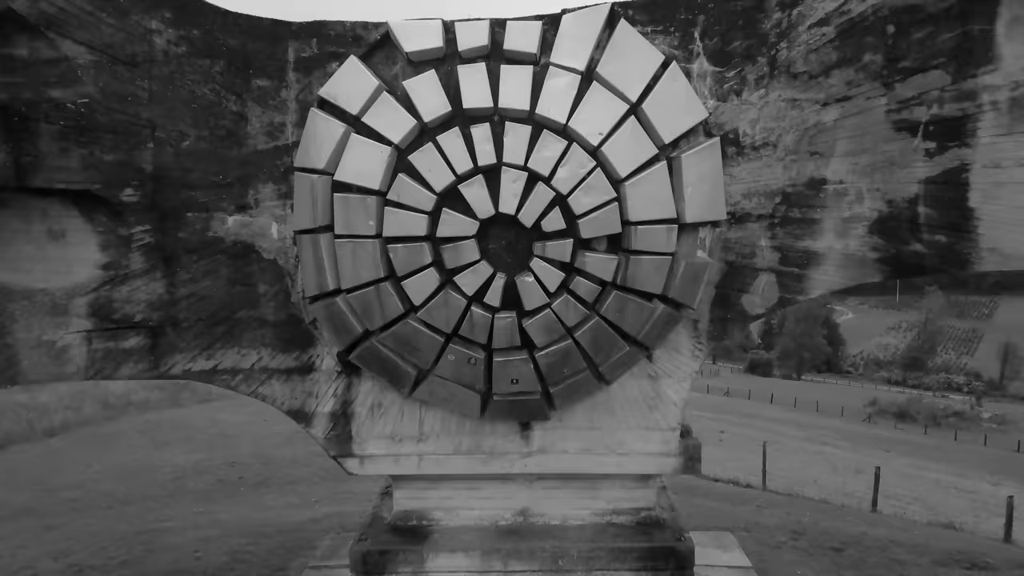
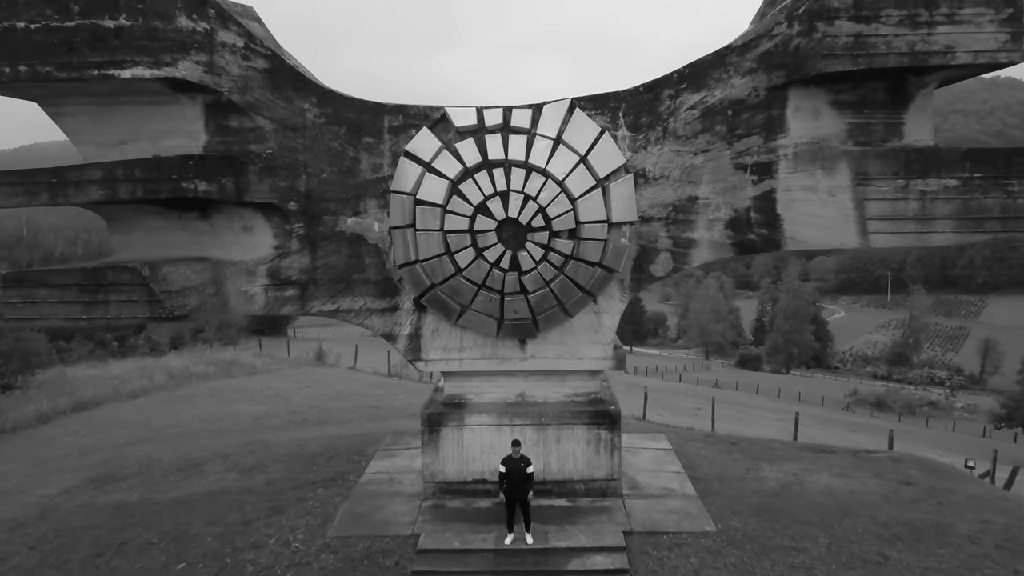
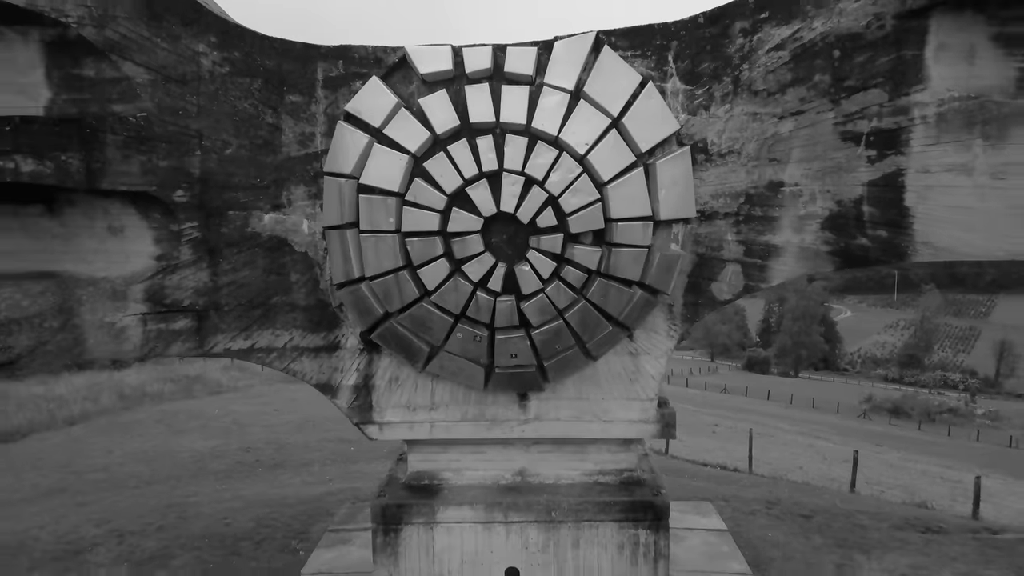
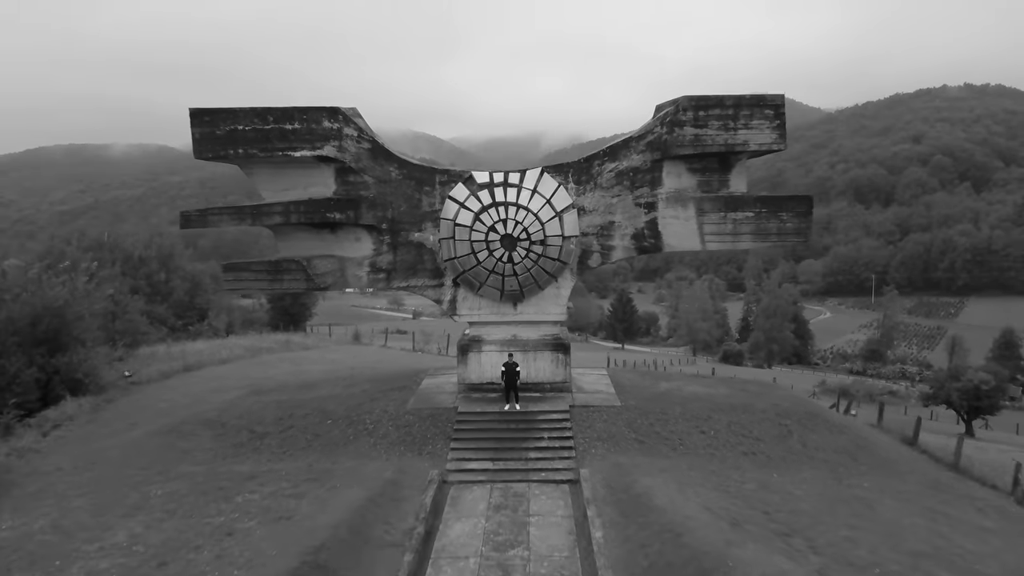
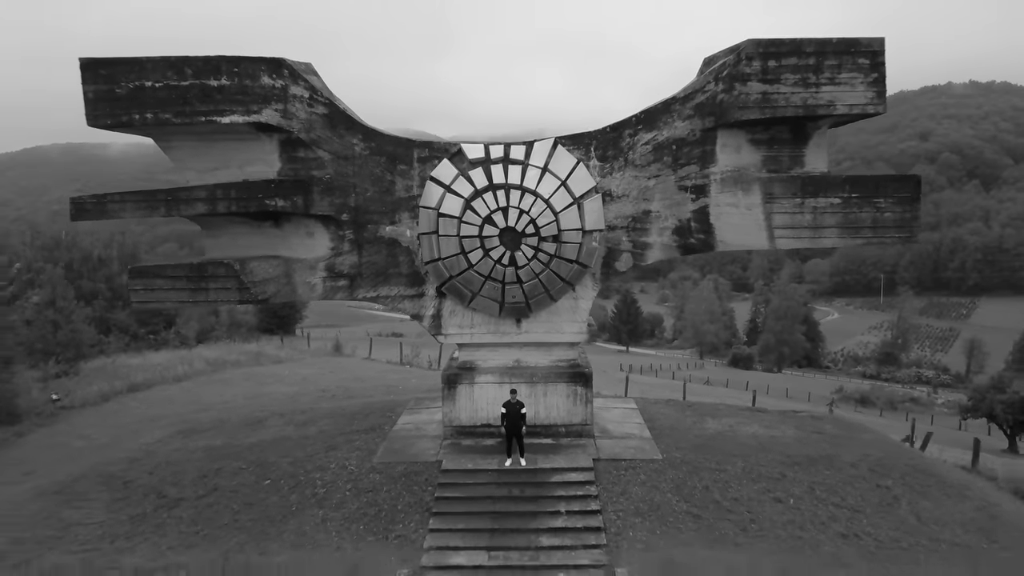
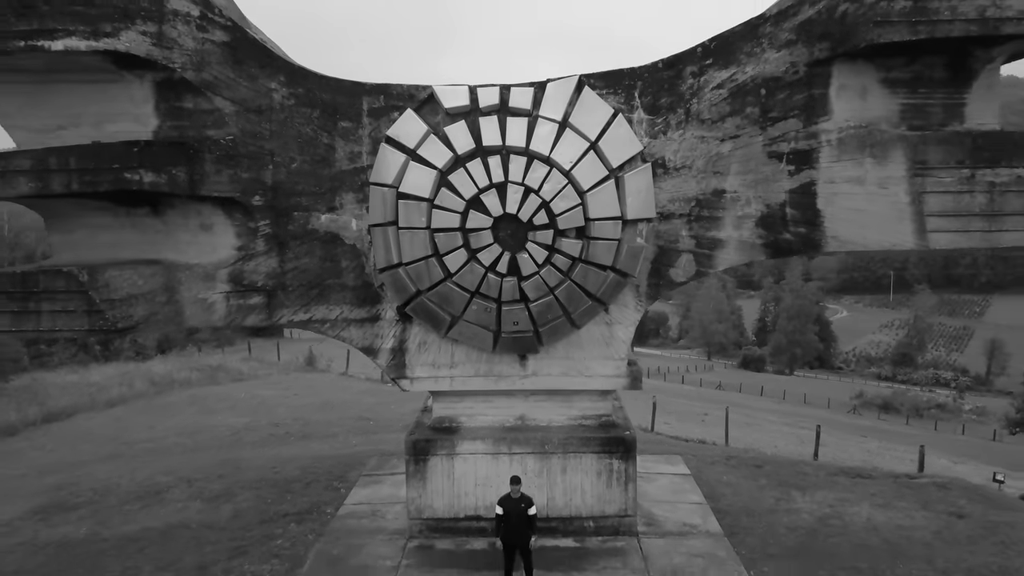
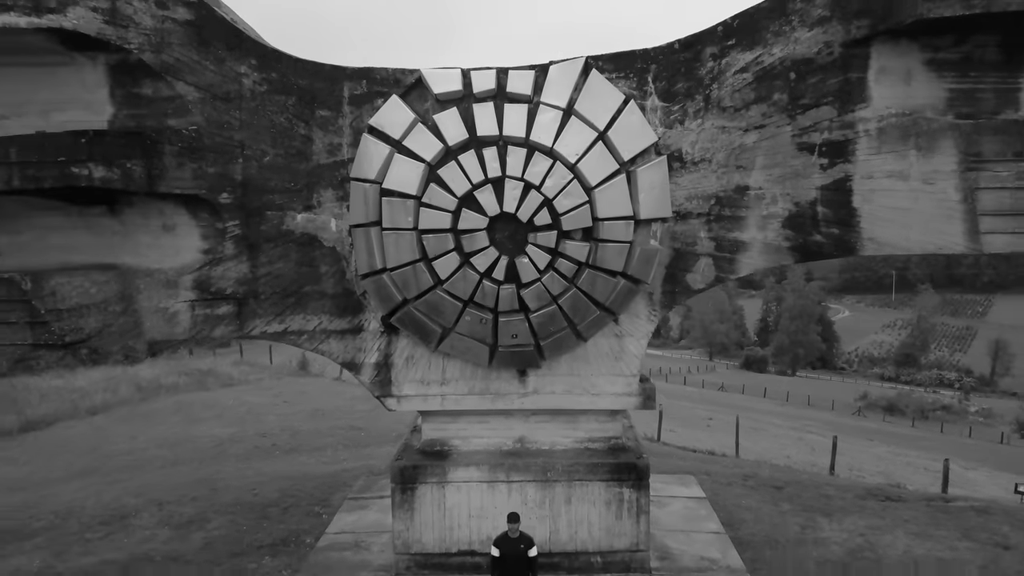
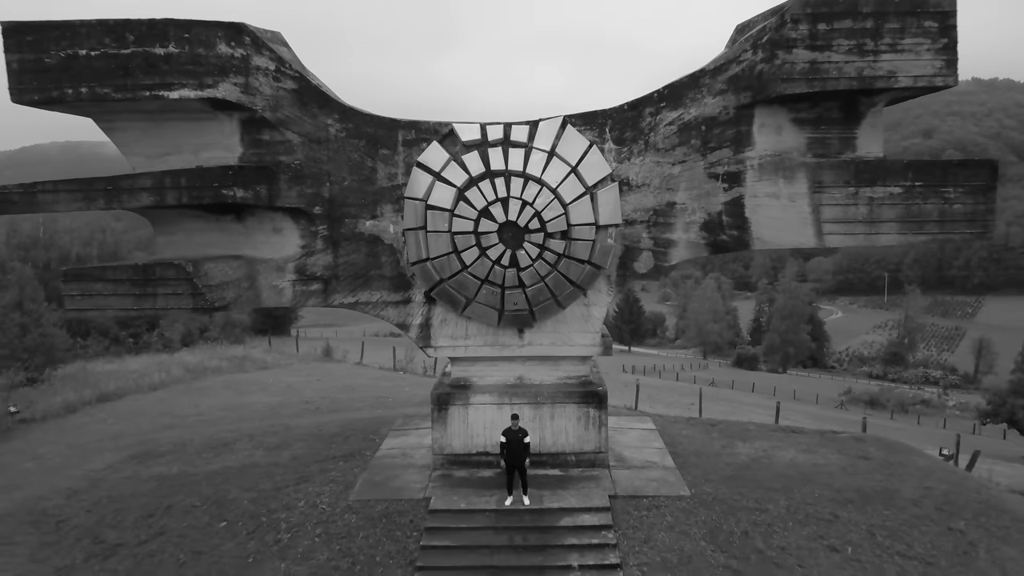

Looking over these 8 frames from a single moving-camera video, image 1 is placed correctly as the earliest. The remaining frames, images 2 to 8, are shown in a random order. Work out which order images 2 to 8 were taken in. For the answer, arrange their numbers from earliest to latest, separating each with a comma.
3, 7, 6, 2, 8, 5, 4
